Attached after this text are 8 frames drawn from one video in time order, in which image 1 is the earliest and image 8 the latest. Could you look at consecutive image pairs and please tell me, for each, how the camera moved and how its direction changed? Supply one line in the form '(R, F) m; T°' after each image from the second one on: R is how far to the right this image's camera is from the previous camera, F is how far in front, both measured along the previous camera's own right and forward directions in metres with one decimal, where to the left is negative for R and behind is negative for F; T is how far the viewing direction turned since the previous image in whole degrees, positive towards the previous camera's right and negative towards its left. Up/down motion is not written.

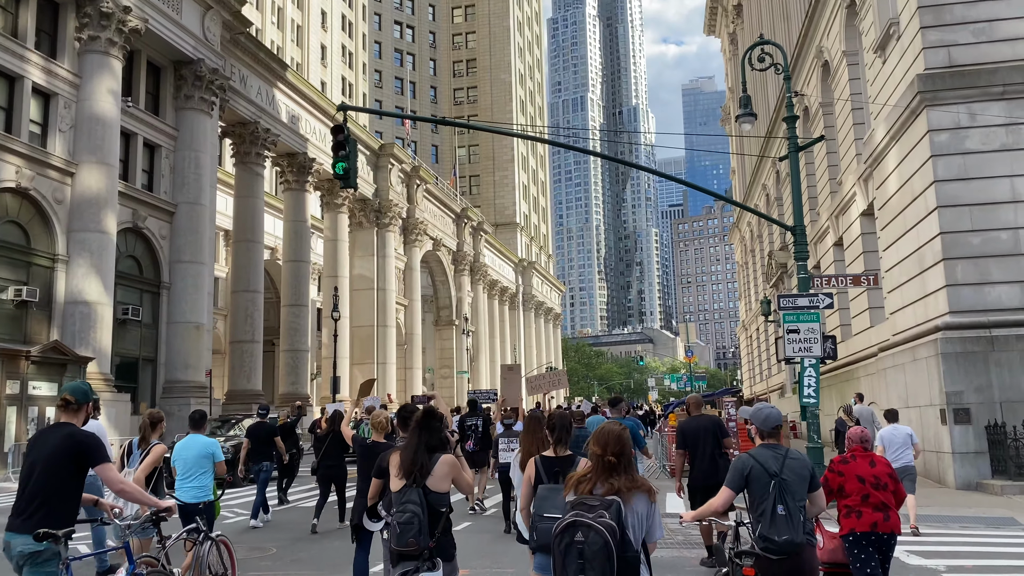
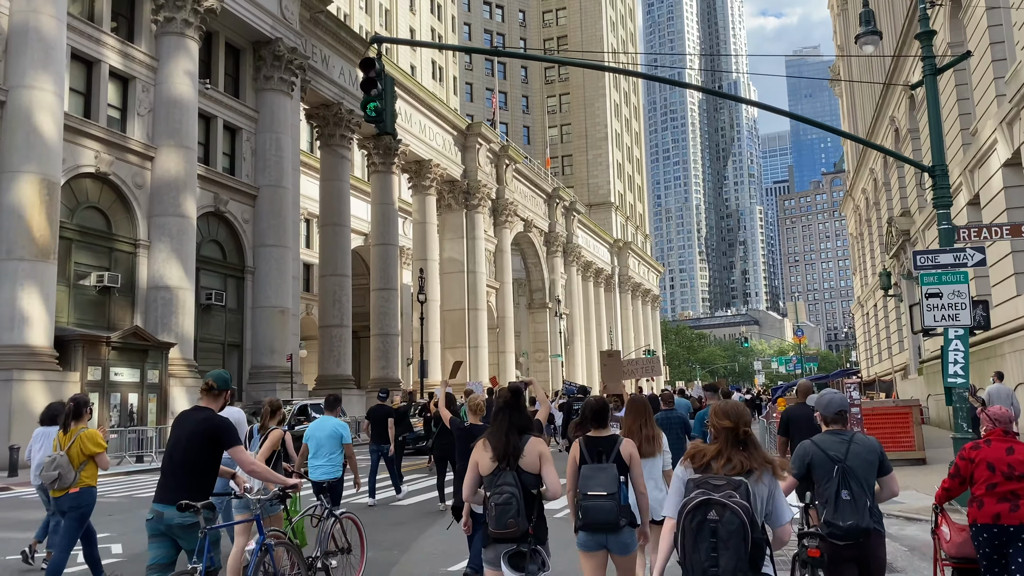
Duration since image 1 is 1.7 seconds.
(+0.3, +1.8) m; -7°
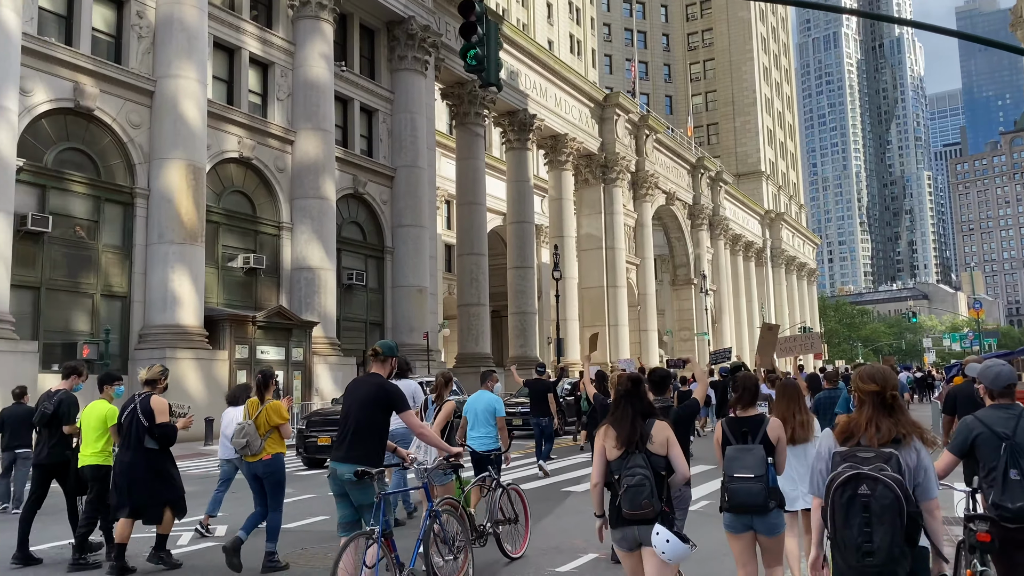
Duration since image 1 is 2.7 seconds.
(+0.2, +1.0) m; -10°
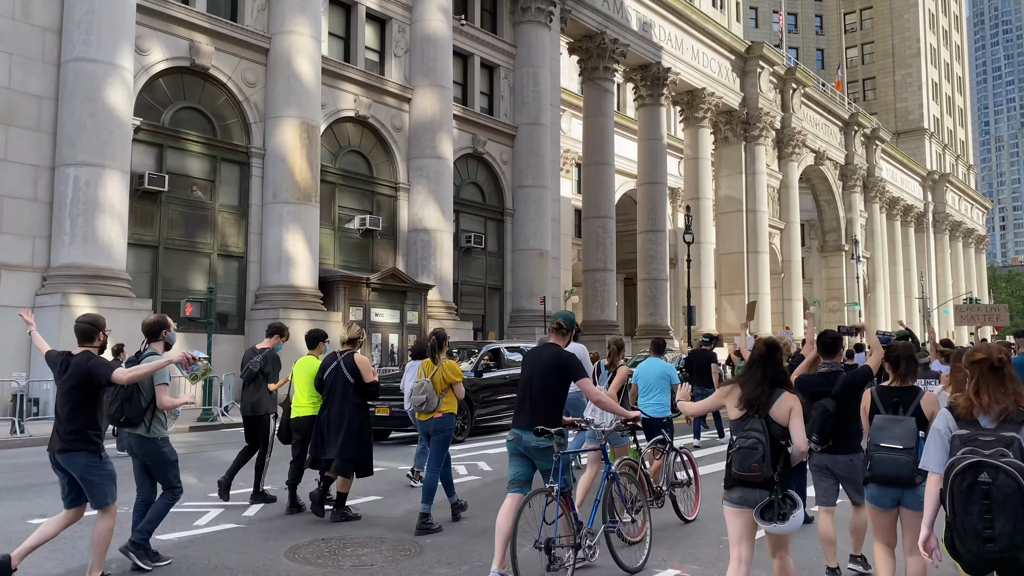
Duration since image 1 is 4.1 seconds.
(+0.5, +1.5) m; -9°
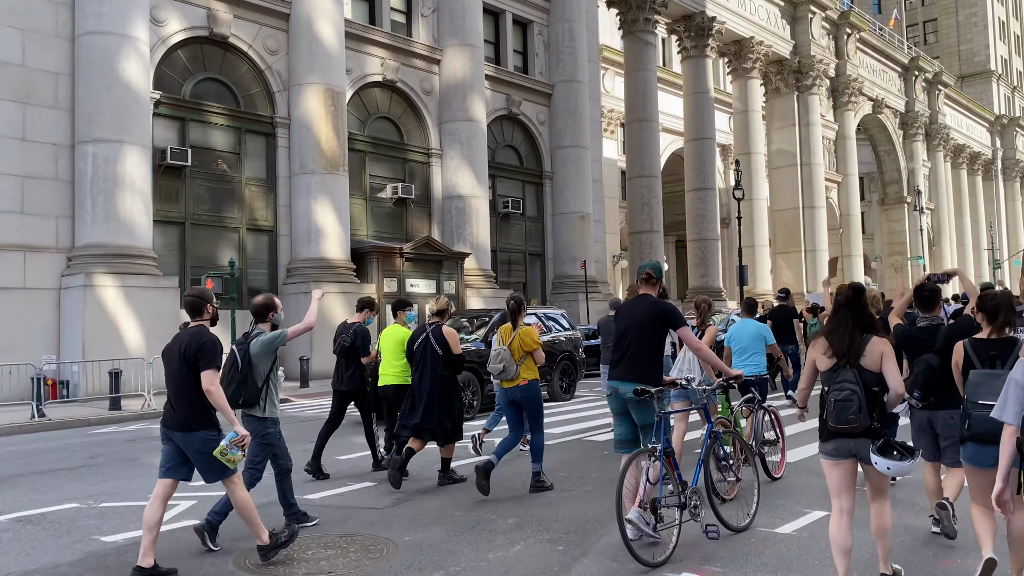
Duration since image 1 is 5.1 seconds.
(+0.4, +0.9) m; -4°
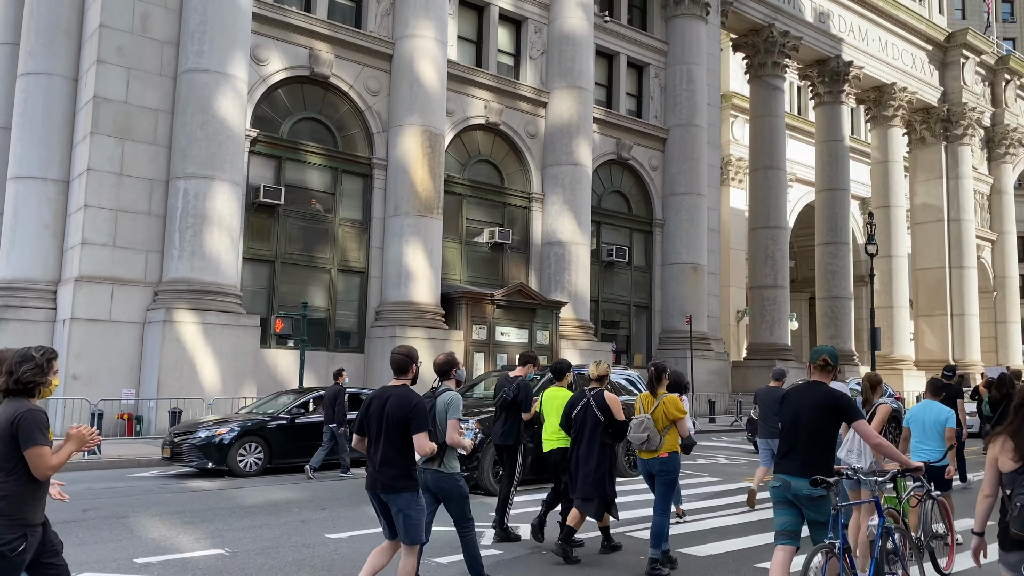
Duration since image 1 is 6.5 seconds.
(+0.8, +1.4) m; -9°
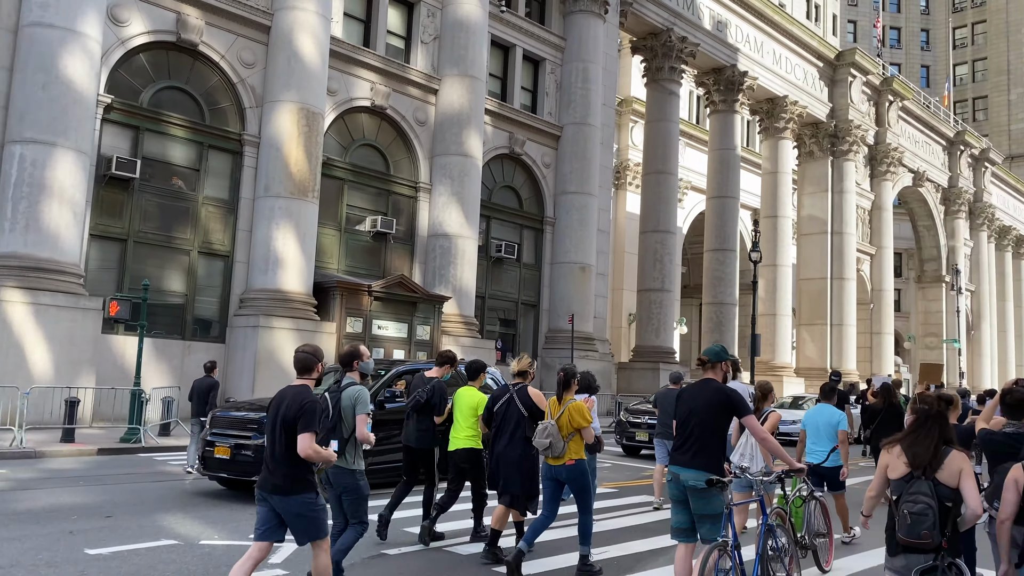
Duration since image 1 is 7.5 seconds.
(+0.7, +0.8) m; +6°
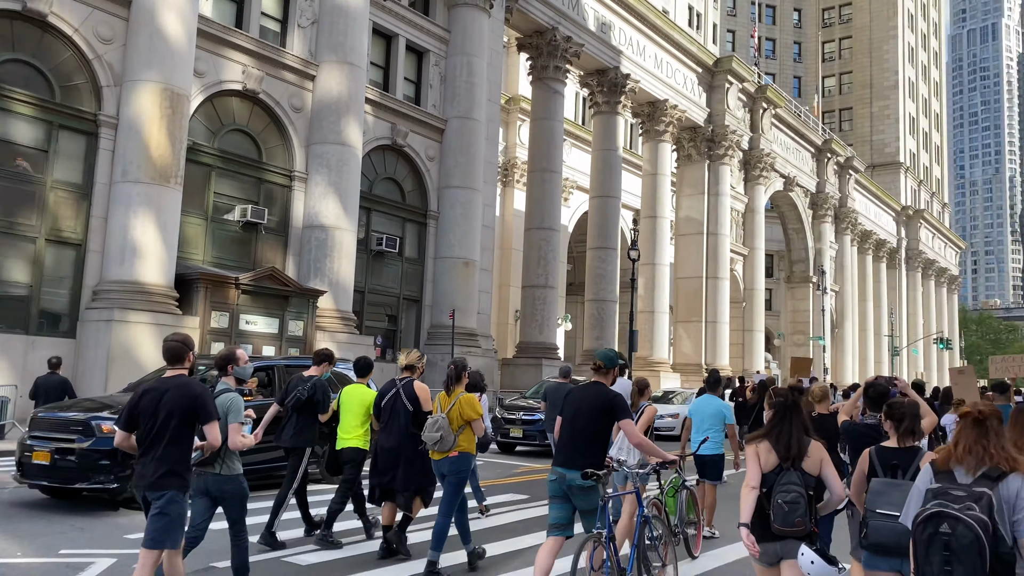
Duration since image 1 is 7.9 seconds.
(+0.3, +0.3) m; +8°
